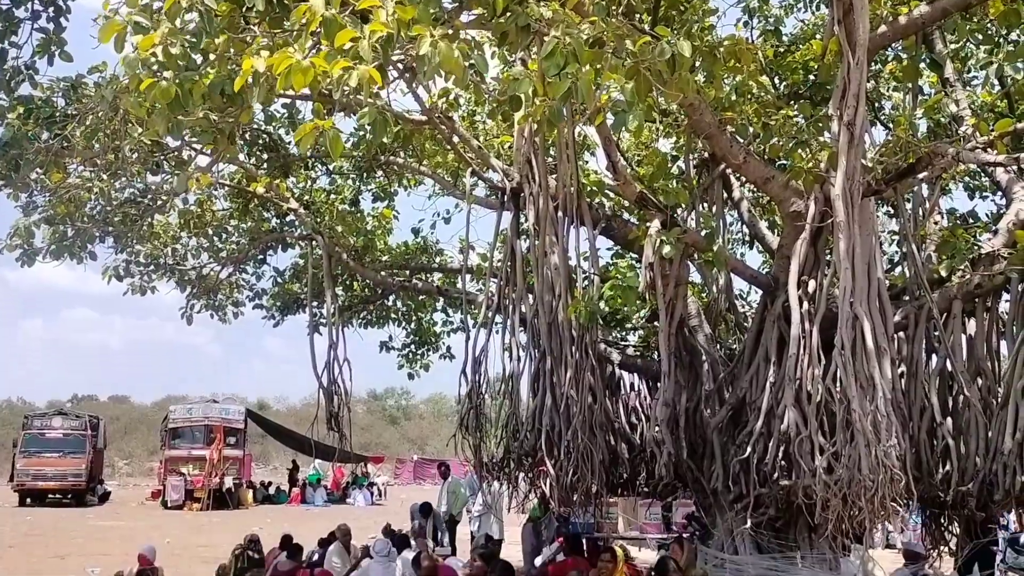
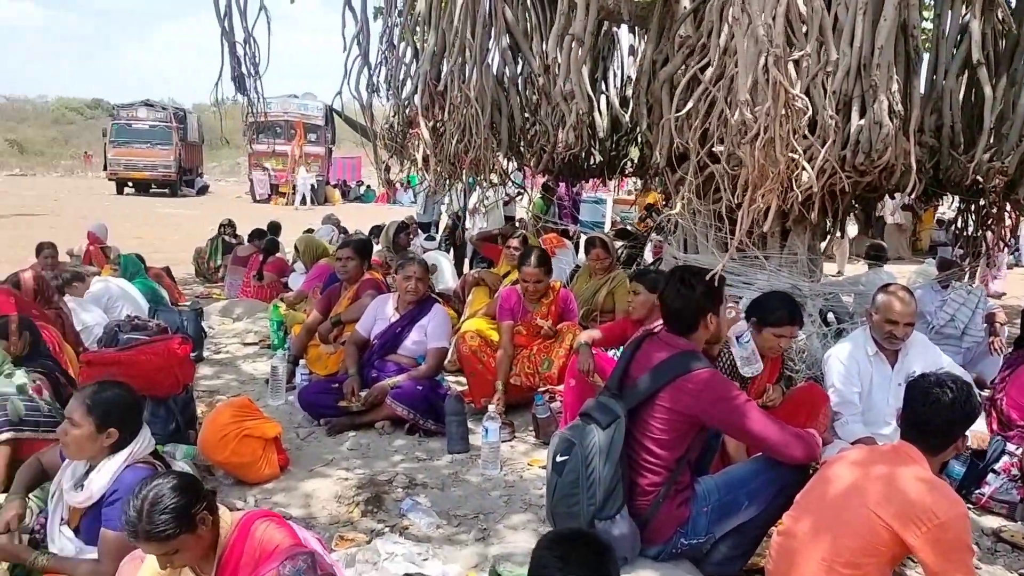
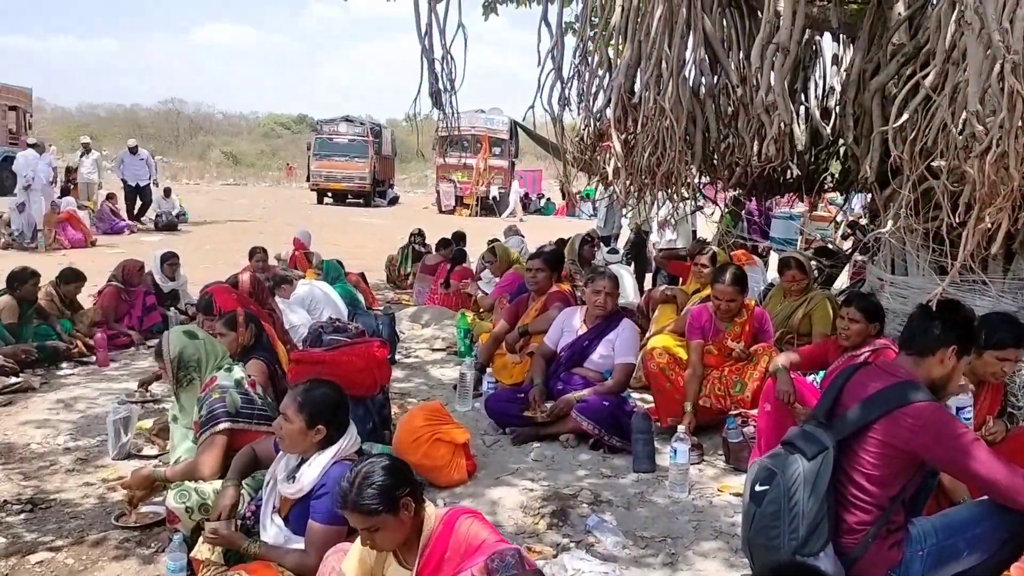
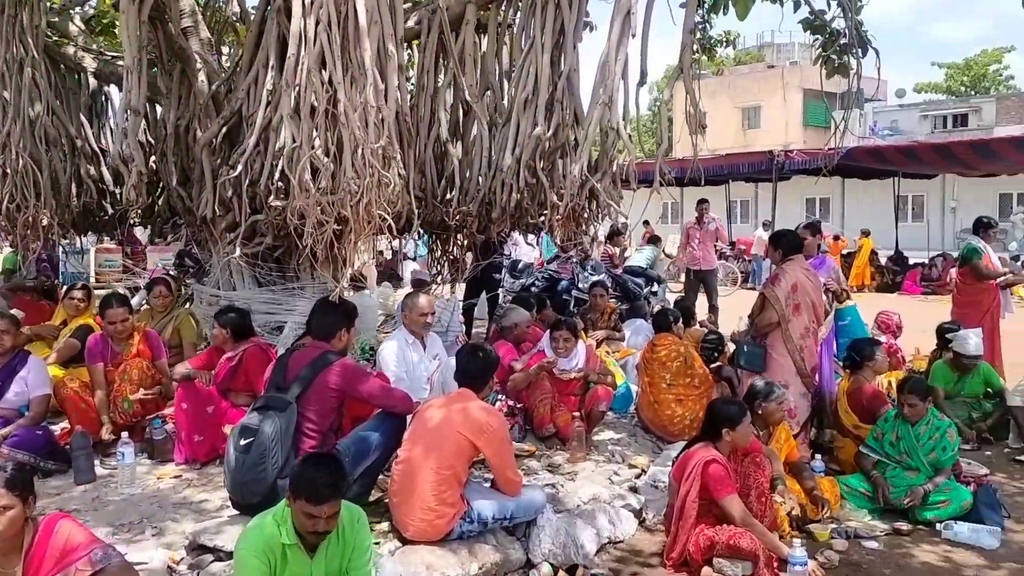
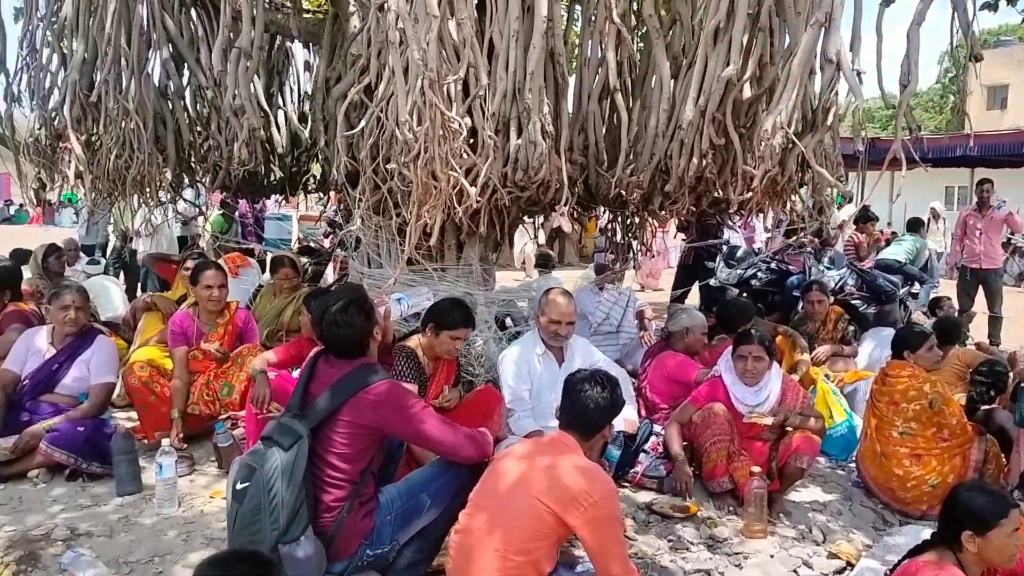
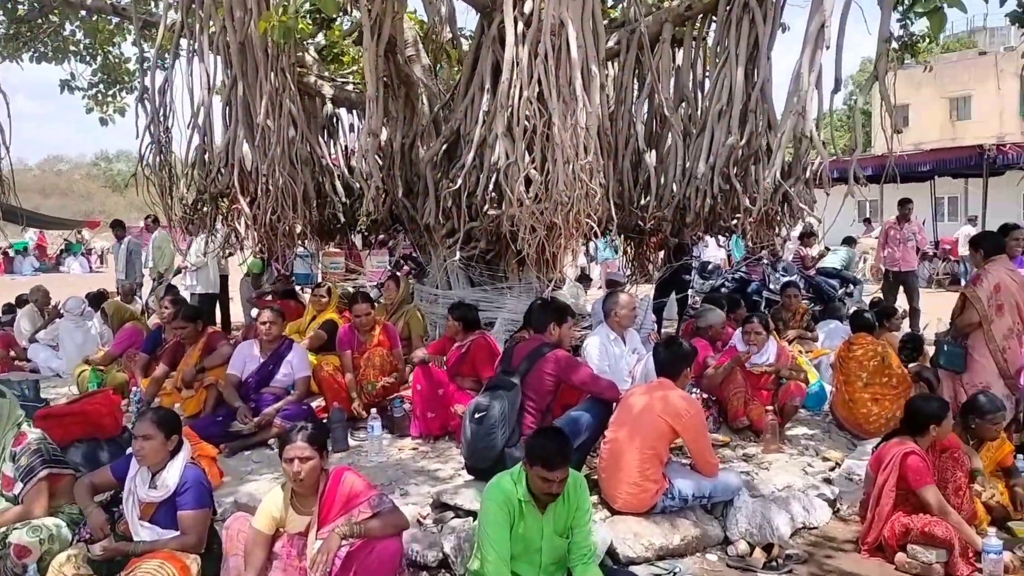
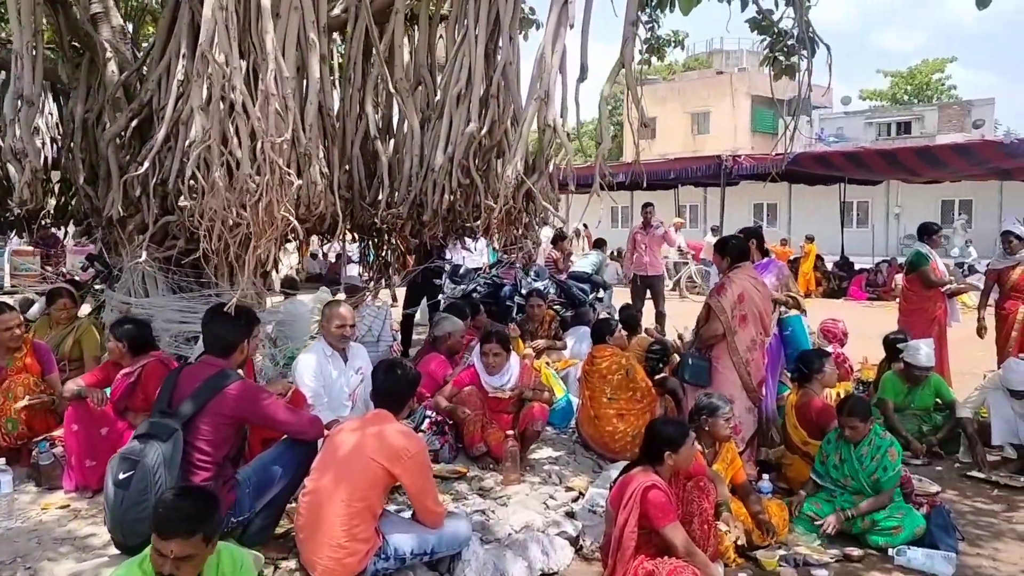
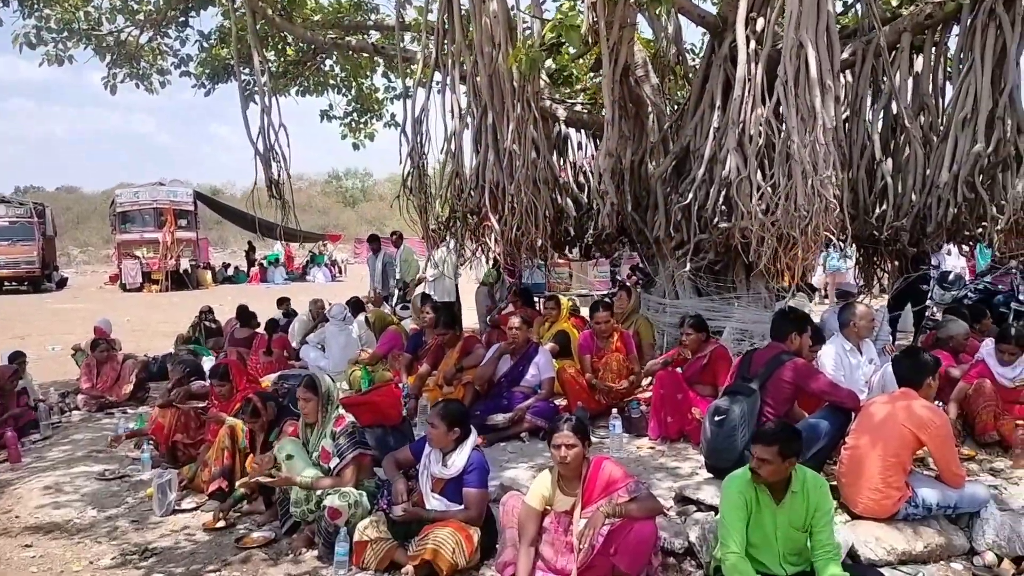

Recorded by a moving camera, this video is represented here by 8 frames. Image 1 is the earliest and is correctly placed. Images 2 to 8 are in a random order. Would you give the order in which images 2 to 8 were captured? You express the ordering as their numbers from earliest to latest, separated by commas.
8, 6, 4, 7, 5, 2, 3
